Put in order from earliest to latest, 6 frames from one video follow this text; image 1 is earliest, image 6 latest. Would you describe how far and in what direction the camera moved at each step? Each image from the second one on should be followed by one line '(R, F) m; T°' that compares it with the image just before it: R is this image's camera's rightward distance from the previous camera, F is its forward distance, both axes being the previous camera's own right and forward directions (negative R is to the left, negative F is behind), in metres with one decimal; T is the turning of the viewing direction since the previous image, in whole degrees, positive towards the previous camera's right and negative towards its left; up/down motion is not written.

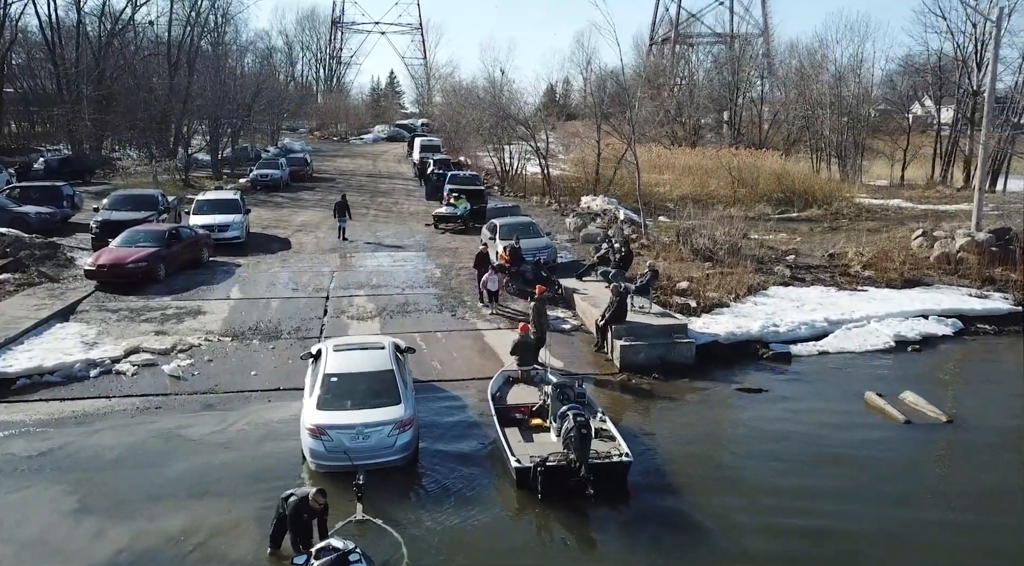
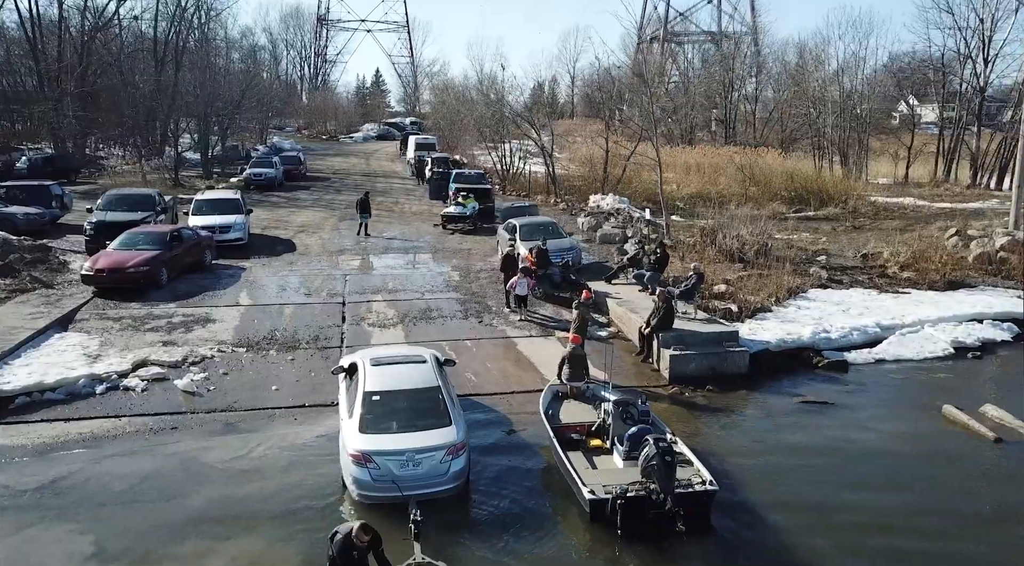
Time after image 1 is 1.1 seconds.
(-0.9, +1.0) m; +1°
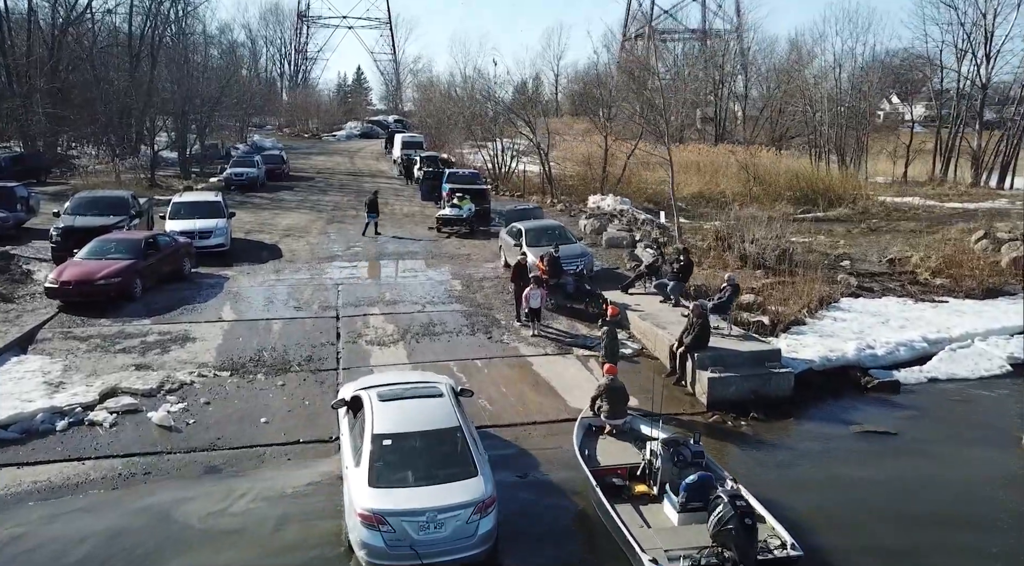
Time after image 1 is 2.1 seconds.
(-0.5, +1.4) m; +1°
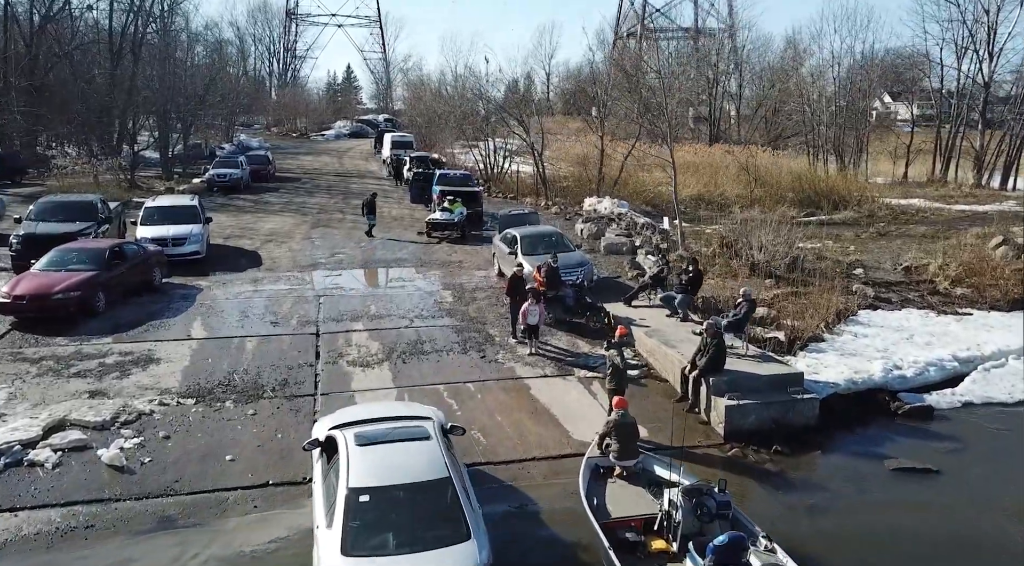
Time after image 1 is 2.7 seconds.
(-0.1, +1.1) m; +1°
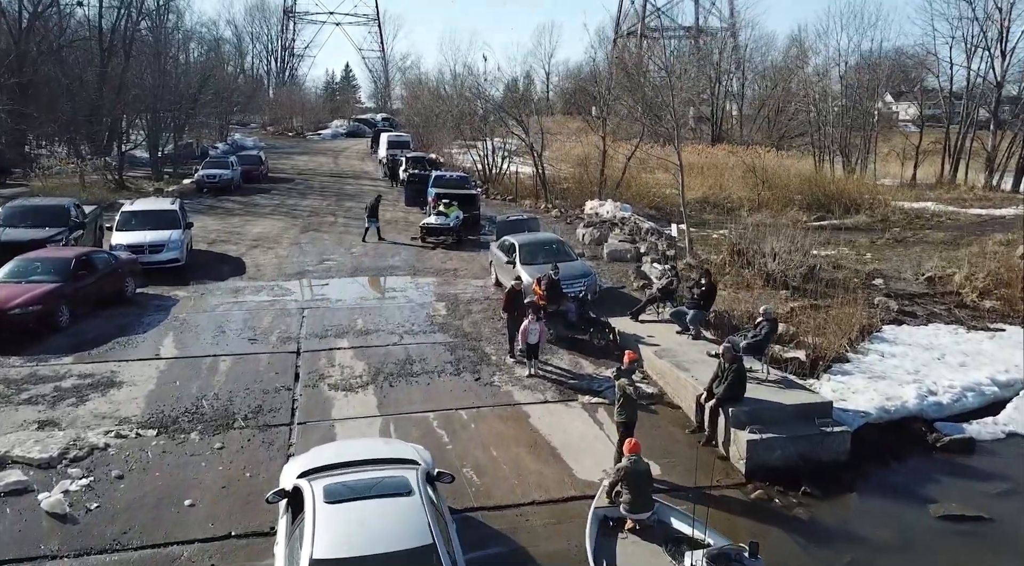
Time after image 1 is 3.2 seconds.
(0.0, +1.0) m; 0°
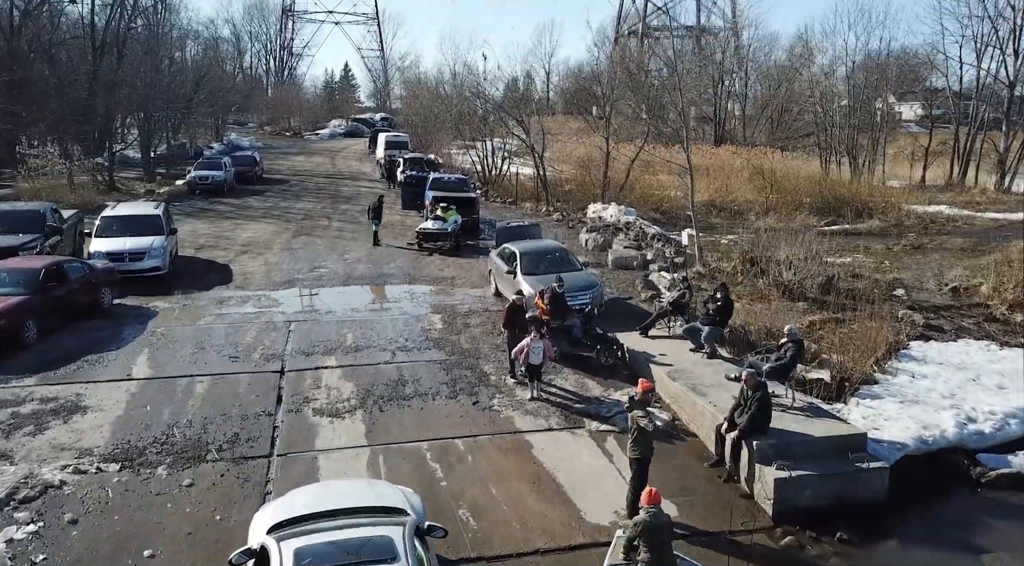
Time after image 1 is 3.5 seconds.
(0.0, +0.9) m; 0°
